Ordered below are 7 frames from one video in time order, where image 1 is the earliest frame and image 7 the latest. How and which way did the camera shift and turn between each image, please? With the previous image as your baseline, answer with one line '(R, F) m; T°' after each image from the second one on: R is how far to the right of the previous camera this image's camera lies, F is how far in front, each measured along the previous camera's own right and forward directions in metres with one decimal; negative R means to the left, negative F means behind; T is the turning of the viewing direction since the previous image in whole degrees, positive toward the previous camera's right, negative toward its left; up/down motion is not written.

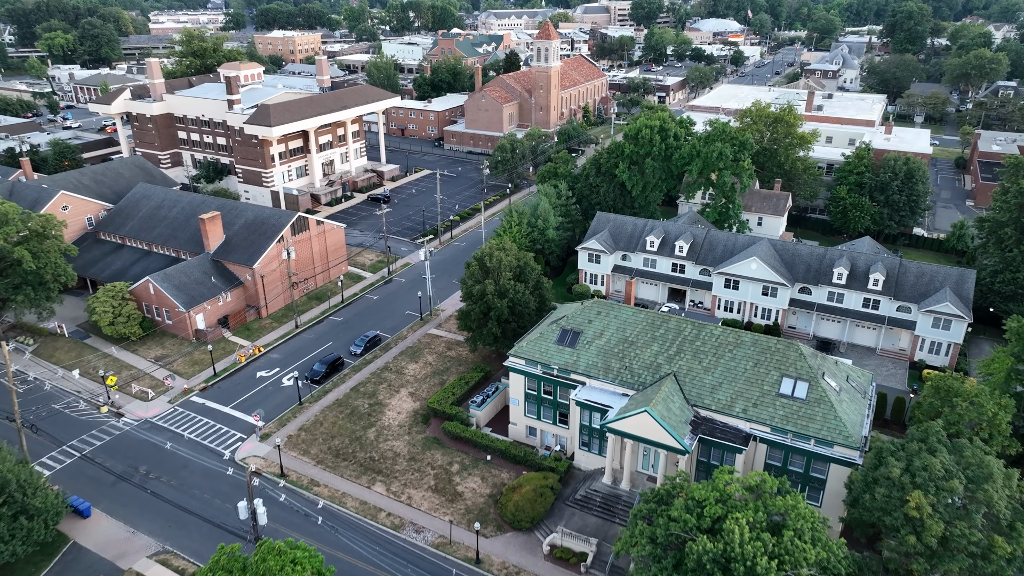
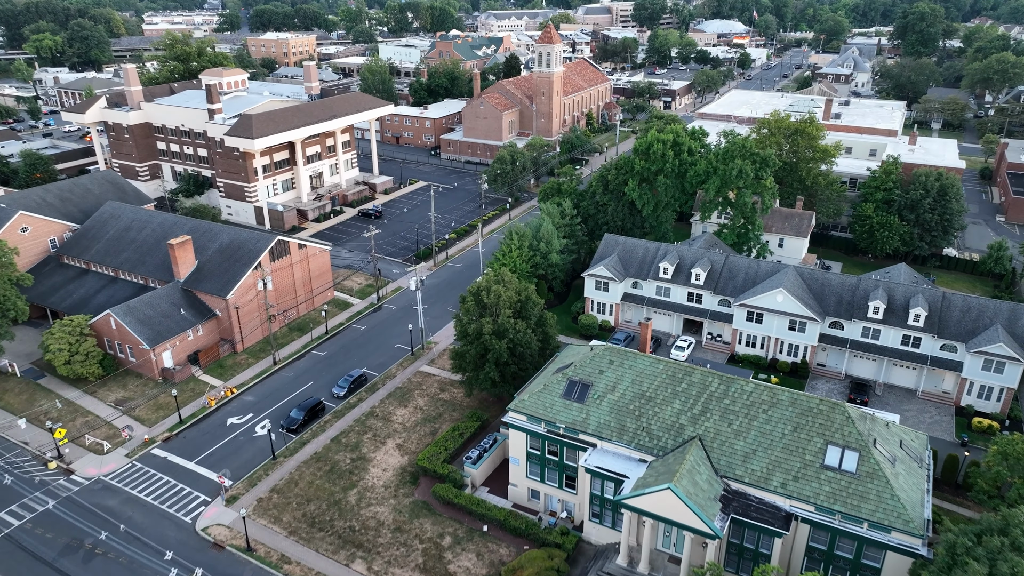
(0.0, +5.1) m; 0°
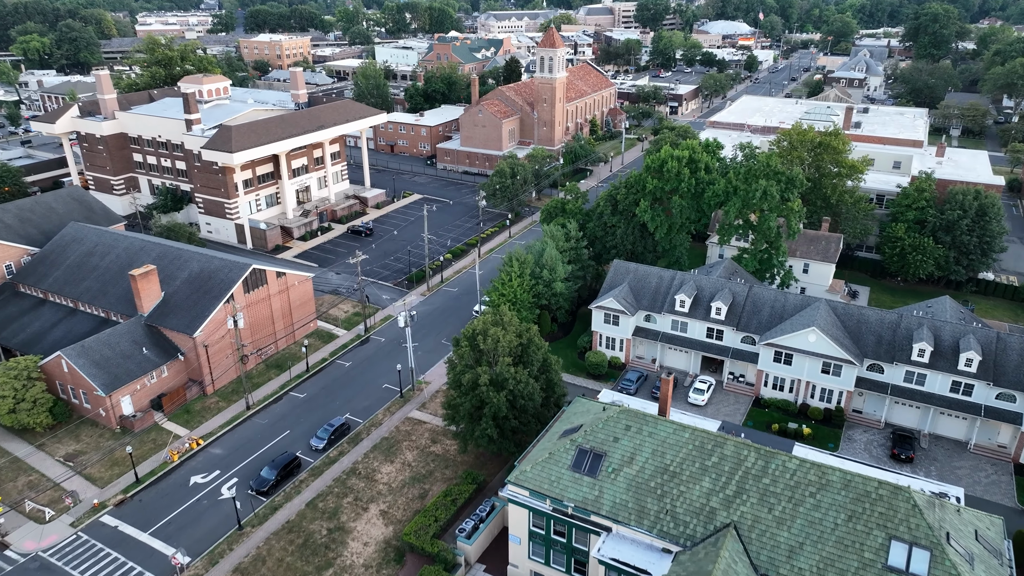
(0.0, +5.2) m; 0°
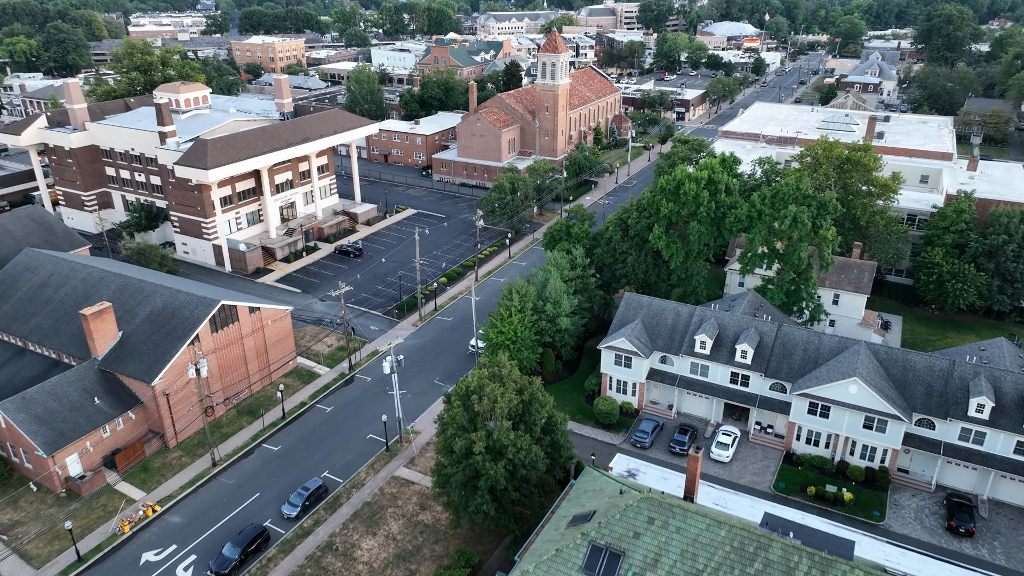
(0.0, +5.2) m; 0°
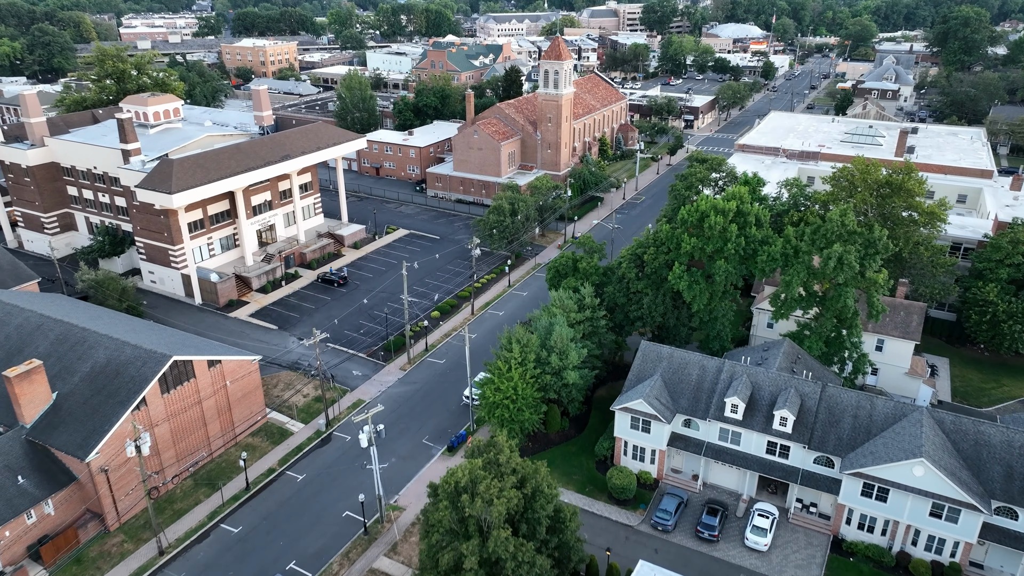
(0.0, +6.1) m; 0°
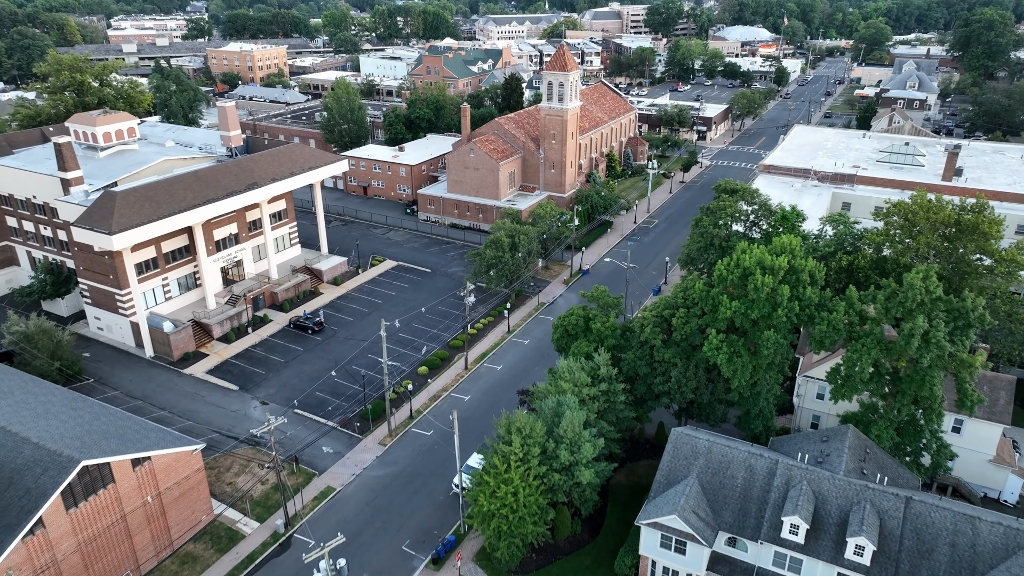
(0.0, +7.8) m; 0°
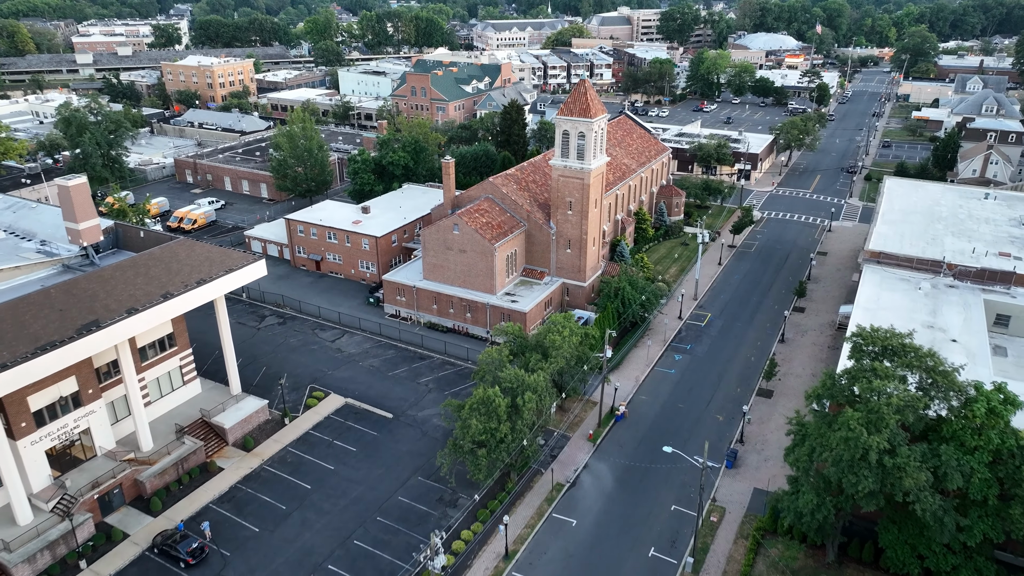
(0.0, +20.8) m; 0°
